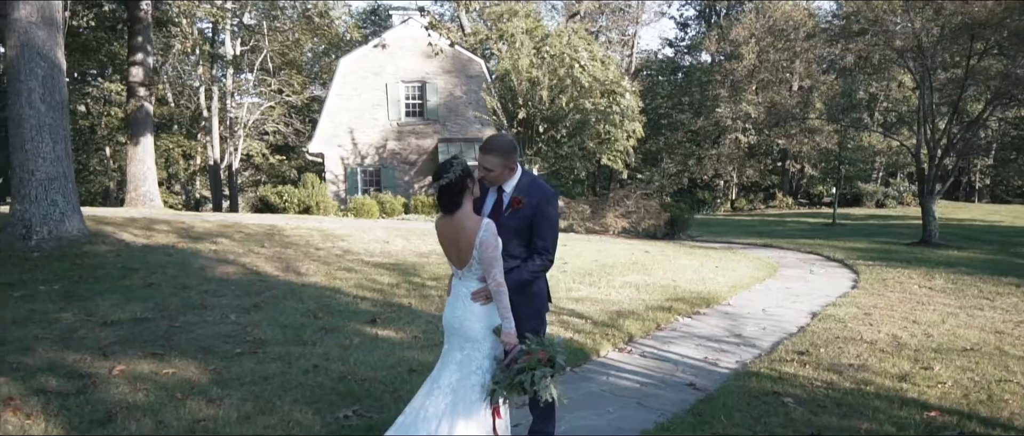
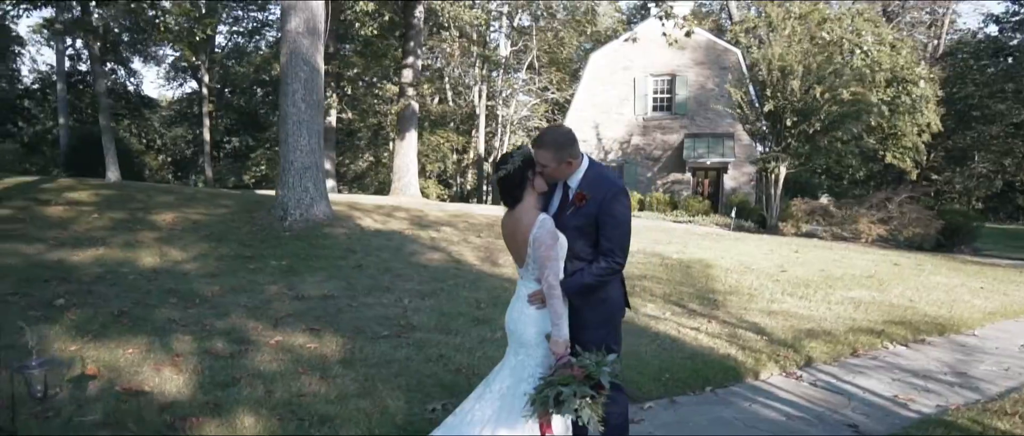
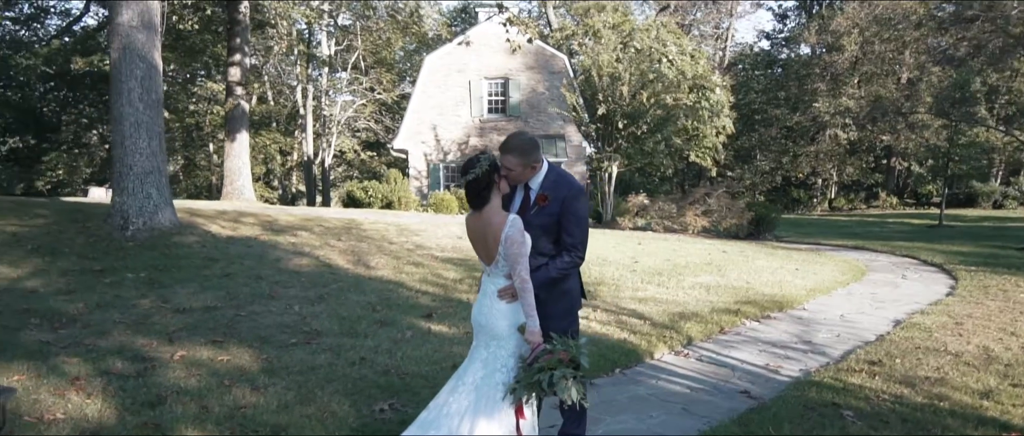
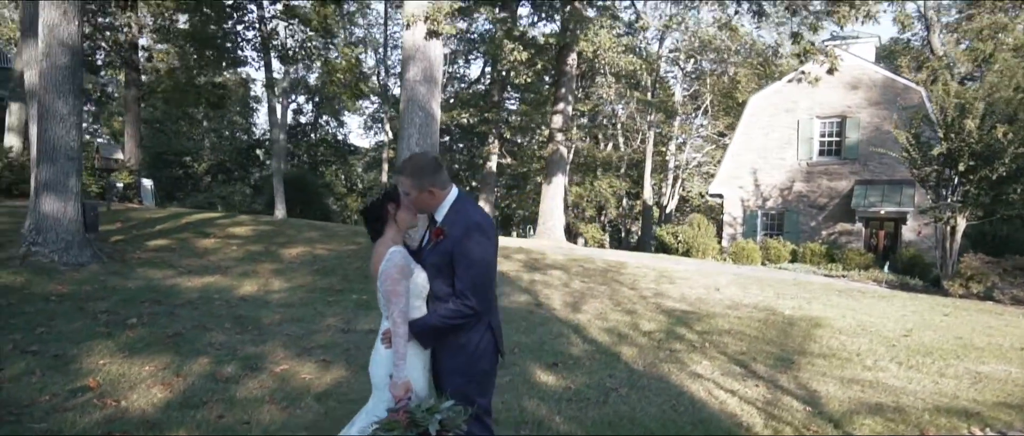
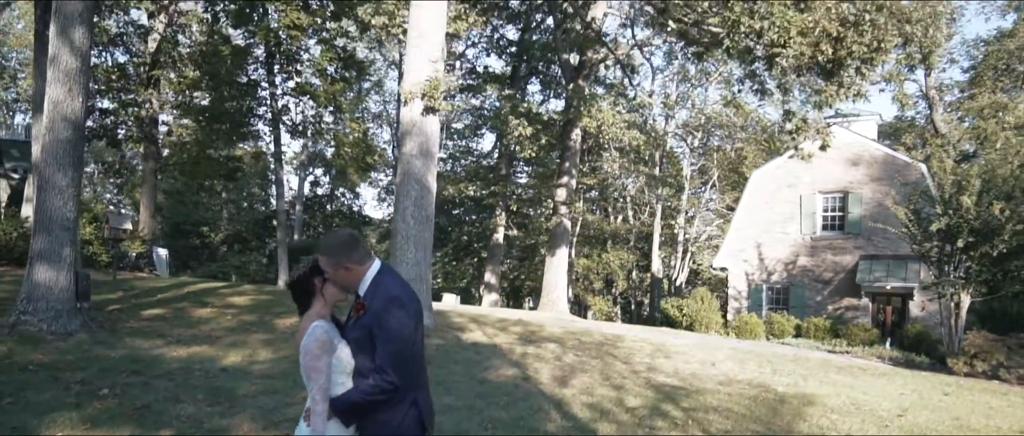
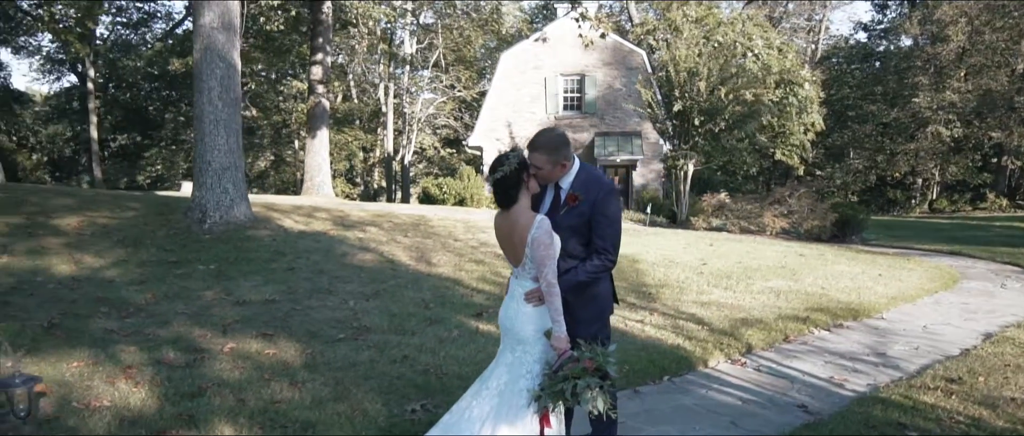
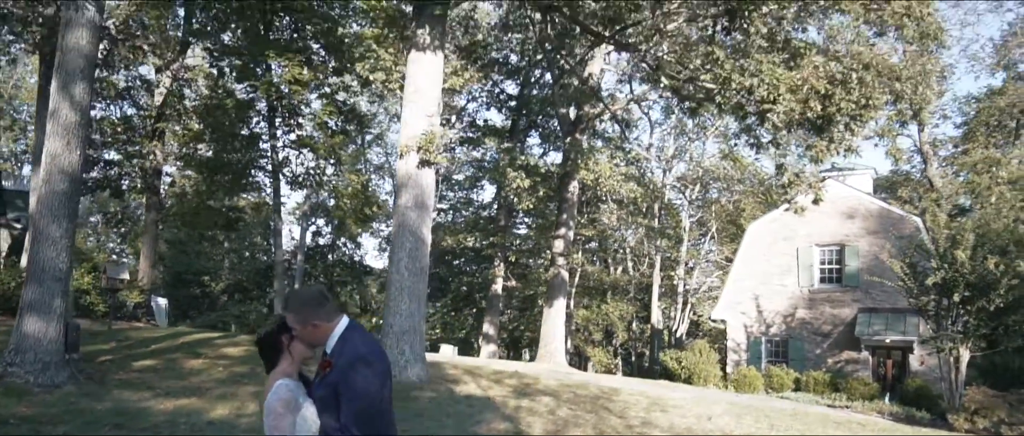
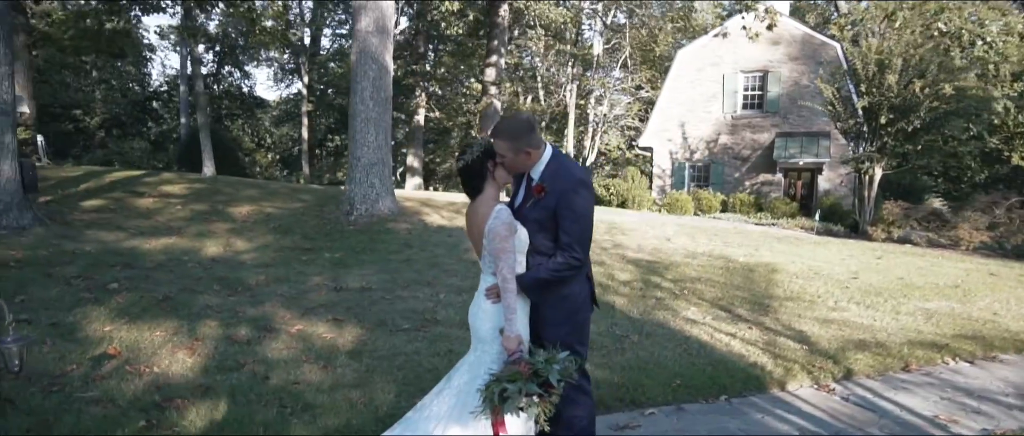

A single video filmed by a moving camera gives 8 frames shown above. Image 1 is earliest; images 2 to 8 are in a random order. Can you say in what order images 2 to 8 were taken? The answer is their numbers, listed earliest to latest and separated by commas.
3, 6, 2, 8, 4, 5, 7
